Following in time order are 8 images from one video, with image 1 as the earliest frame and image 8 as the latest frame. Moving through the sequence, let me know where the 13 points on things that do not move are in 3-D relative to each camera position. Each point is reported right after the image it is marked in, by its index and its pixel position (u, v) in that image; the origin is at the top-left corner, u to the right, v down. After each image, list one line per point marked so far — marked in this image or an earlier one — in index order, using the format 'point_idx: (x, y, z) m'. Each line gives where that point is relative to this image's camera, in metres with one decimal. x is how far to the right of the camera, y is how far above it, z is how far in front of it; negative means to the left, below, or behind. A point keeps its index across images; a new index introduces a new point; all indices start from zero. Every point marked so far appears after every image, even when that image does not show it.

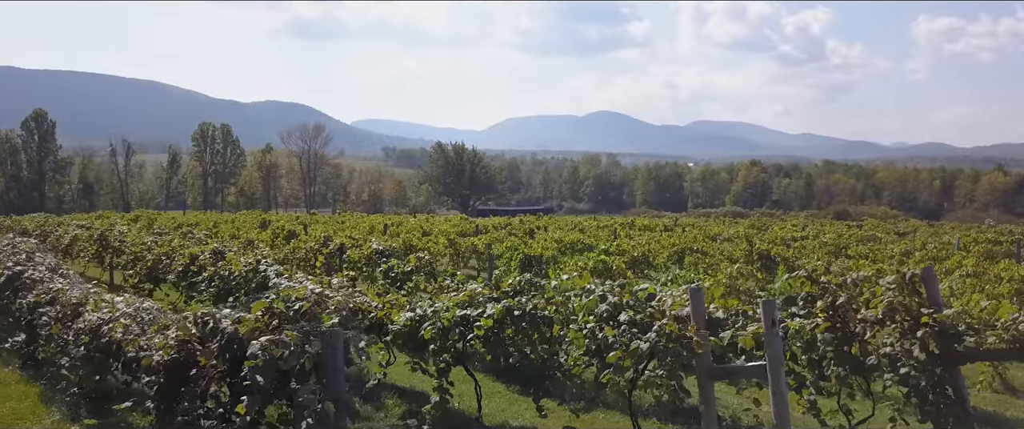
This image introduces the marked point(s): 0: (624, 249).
0: (+1.5, -0.5, +8.8) m
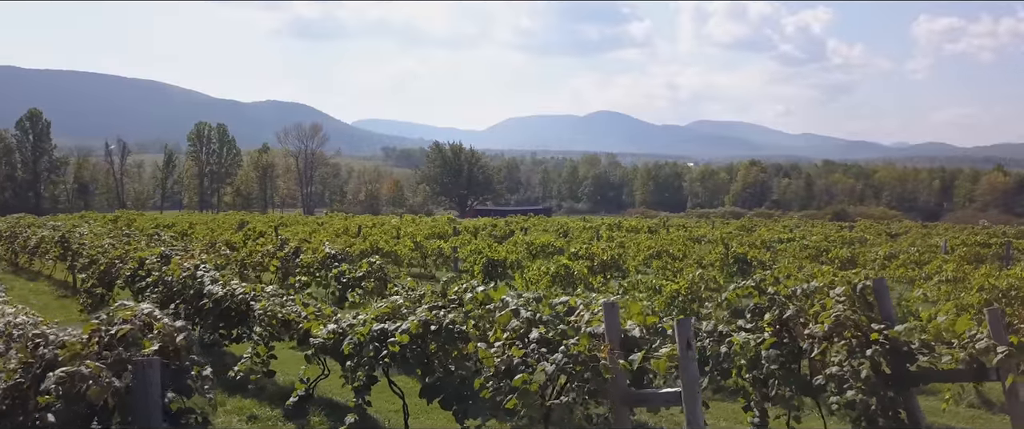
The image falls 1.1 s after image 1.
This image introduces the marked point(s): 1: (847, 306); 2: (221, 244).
0: (+1.1, -0.5, +8.5) m
1: (+1.7, -0.5, +3.2) m
2: (-4.7, -0.5, +9.8) m
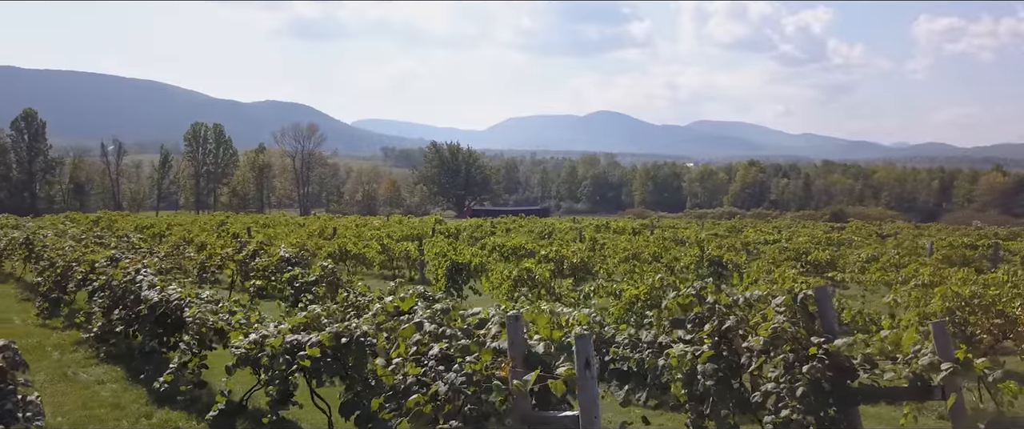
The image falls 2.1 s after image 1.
0: (+0.7, -0.5, +8.2) m
1: (+1.3, -0.5, +2.9) m
2: (-5.1, -0.5, +9.6) m
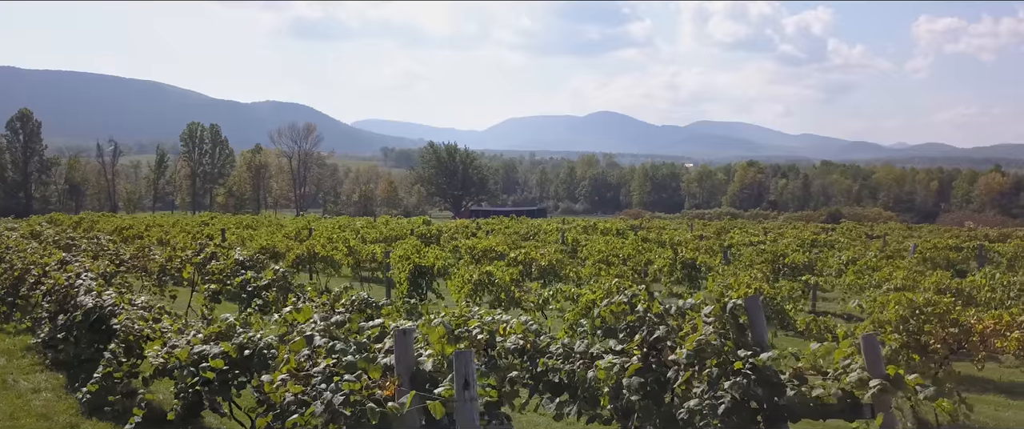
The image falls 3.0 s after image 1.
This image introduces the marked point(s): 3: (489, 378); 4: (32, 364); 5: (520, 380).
0: (+0.3, -0.6, +8.1) m
1: (+0.9, -0.5, +2.7) m
2: (-5.5, -0.5, +9.4) m
3: (-0.1, -1.0, +3.7) m
4: (-4.7, -1.5, +6.1) m
5: (0.0, -0.9, +3.5) m
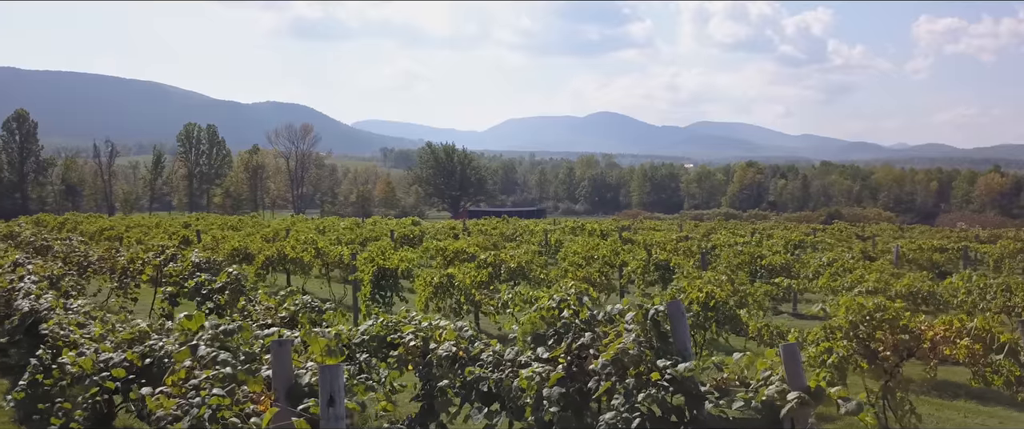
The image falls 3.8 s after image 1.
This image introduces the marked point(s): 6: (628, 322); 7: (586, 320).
0: (-0.1, -0.6, +7.9) m
1: (+0.5, -0.5, +2.6) m
2: (-5.8, -0.5, +9.2) m
3: (-0.5, -1.0, +3.5) m
4: (-5.1, -1.5, +5.9) m
5: (-0.3, -0.9, +3.3) m
6: (+0.5, -0.5, +2.7) m
7: (+0.3, -0.5, +2.9) m
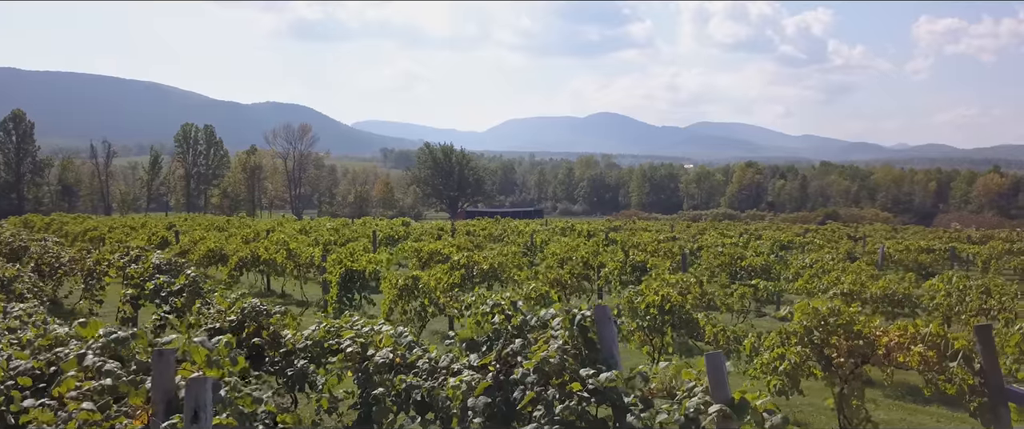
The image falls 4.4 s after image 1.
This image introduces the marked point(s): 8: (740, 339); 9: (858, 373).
0: (-0.4, -0.6, +7.8) m
1: (+0.2, -0.5, +2.4) m
2: (-6.2, -0.5, +9.1) m
3: (-0.8, -1.0, +3.4) m
4: (-5.4, -1.5, +5.8) m
5: (-0.7, -0.9, +3.2) m
6: (+0.2, -0.5, +2.6) m
7: (0.0, -0.5, +2.8) m
8: (+2.0, -1.2, +5.7) m
9: (+2.1, -1.0, +3.9) m
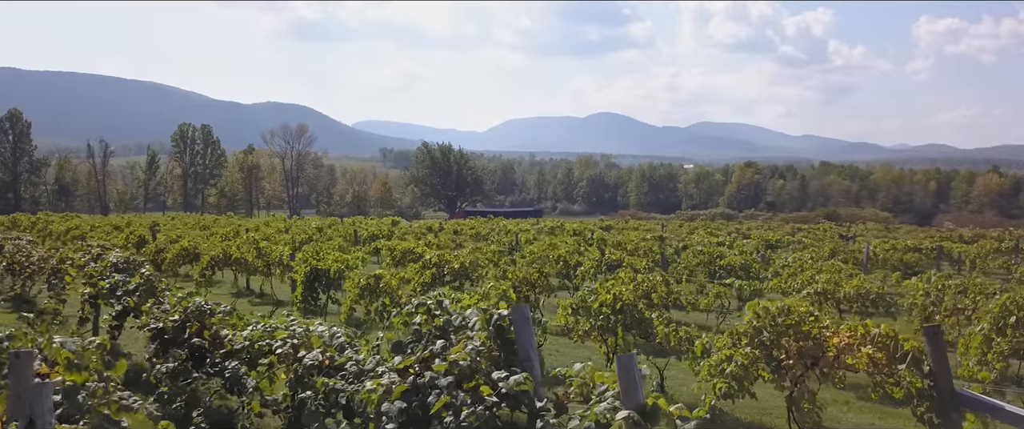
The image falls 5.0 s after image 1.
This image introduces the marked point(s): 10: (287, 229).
0: (-0.8, -0.5, +7.6) m
1: (-0.1, -0.5, +2.3) m
2: (-6.5, -0.5, +9.0) m
3: (-1.2, -1.0, +3.2) m
4: (-5.7, -1.5, +5.6) m
5: (-1.0, -0.9, +3.1) m
6: (-0.1, -0.4, +2.4) m
7: (-0.3, -0.5, +2.6) m
8: (+1.7, -1.1, +5.6) m
9: (+1.8, -1.0, +3.7) m
10: (-4.8, -0.3, +13.0) m
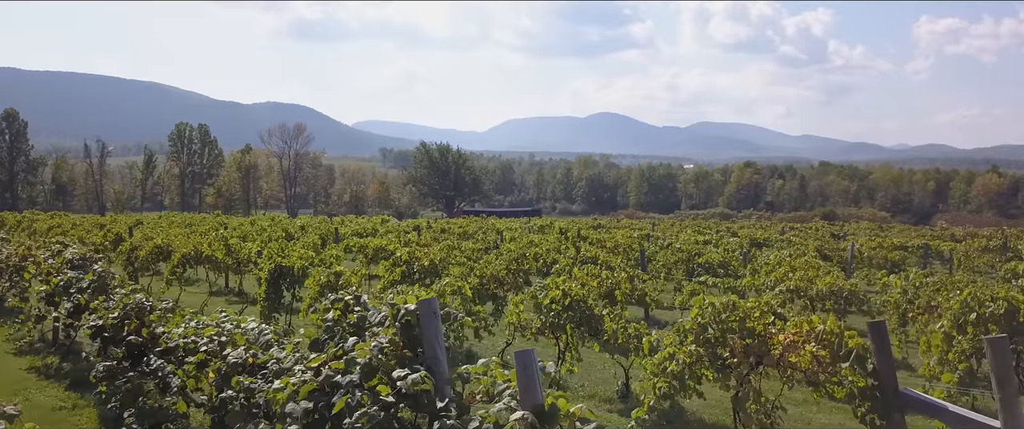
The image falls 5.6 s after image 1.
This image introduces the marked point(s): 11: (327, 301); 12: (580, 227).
0: (-1.1, -0.5, +7.5) m
1: (-0.5, -0.4, +2.2) m
2: (-6.8, -0.5, +8.8) m
3: (-1.5, -0.9, +3.1) m
4: (-6.1, -1.4, +5.5) m
5: (-1.3, -0.9, +2.9) m
6: (-0.5, -0.4, +2.3) m
7: (-0.6, -0.4, +2.5) m
8: (+1.4, -1.1, +5.4) m
9: (+1.5, -0.9, +3.6) m
10: (-5.1, -0.3, +12.9) m
11: (-0.8, -0.4, +2.7) m
12: (+1.6, -0.4, +16.3) m
